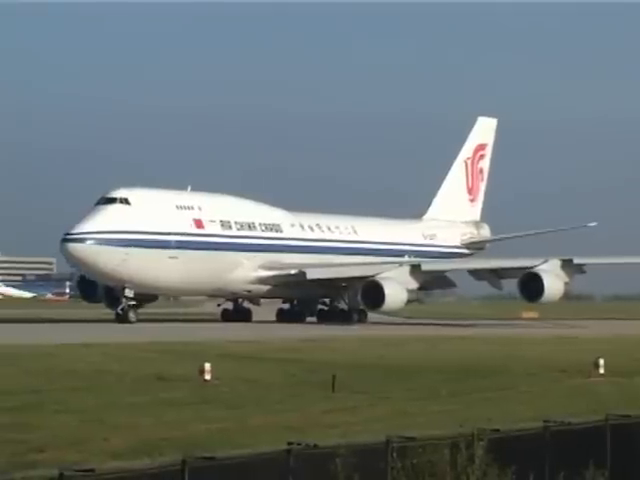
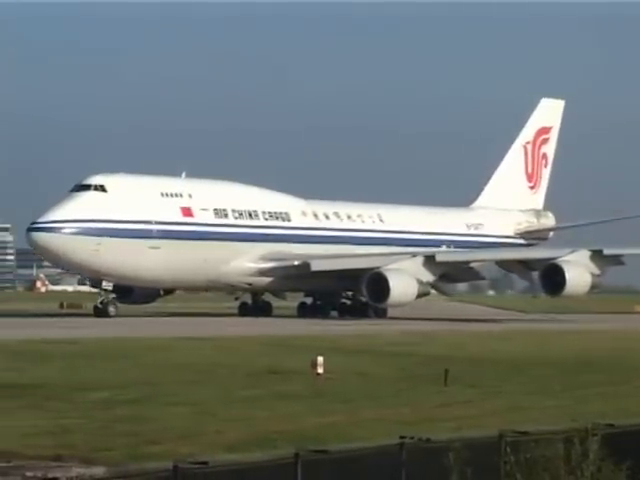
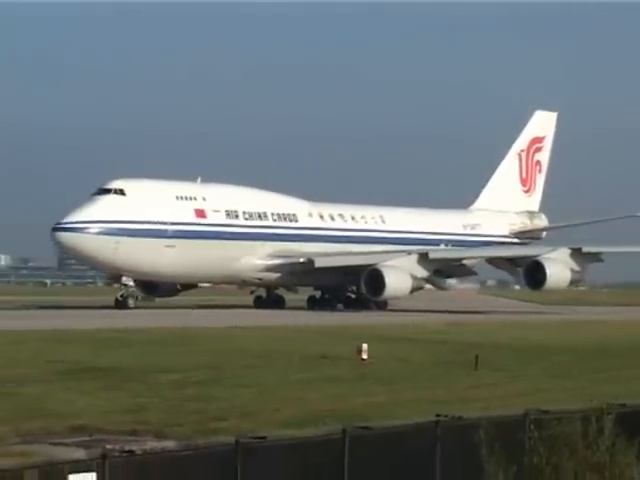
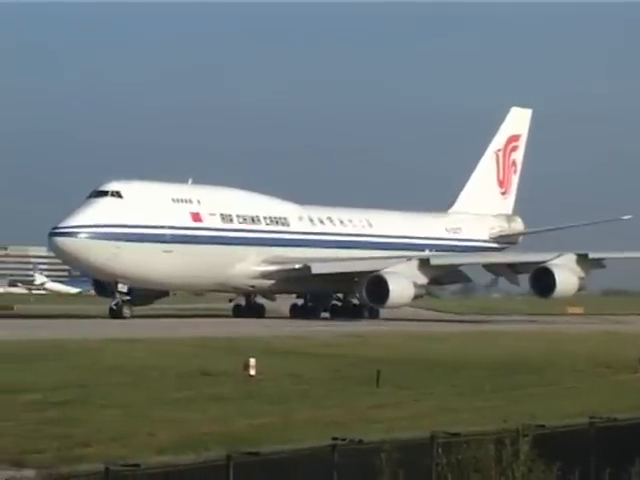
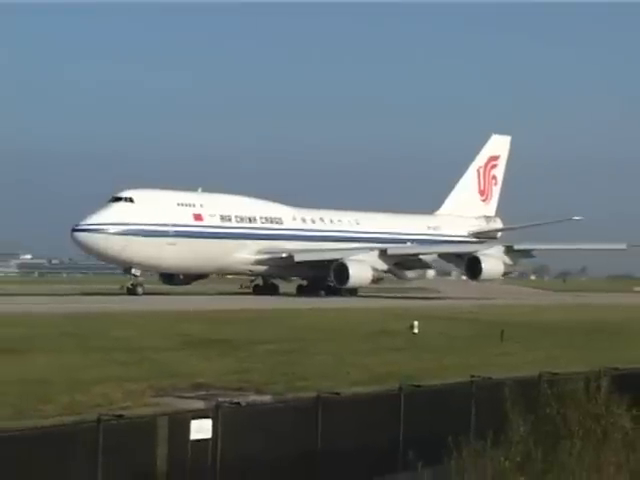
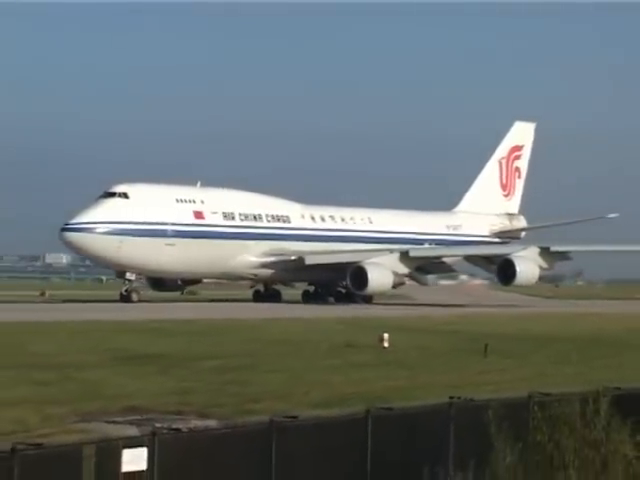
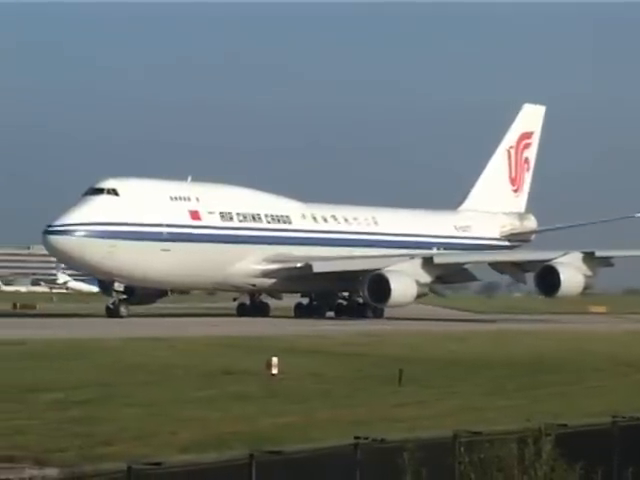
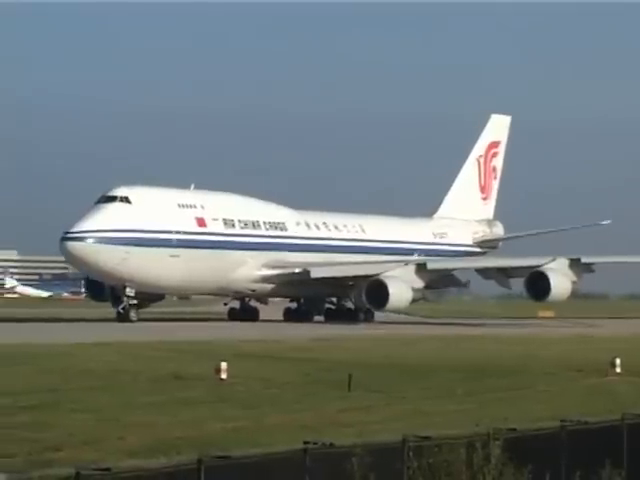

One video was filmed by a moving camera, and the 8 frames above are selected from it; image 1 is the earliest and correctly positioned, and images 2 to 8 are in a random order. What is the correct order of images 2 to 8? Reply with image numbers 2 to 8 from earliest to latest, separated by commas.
8, 4, 7, 2, 3, 6, 5
